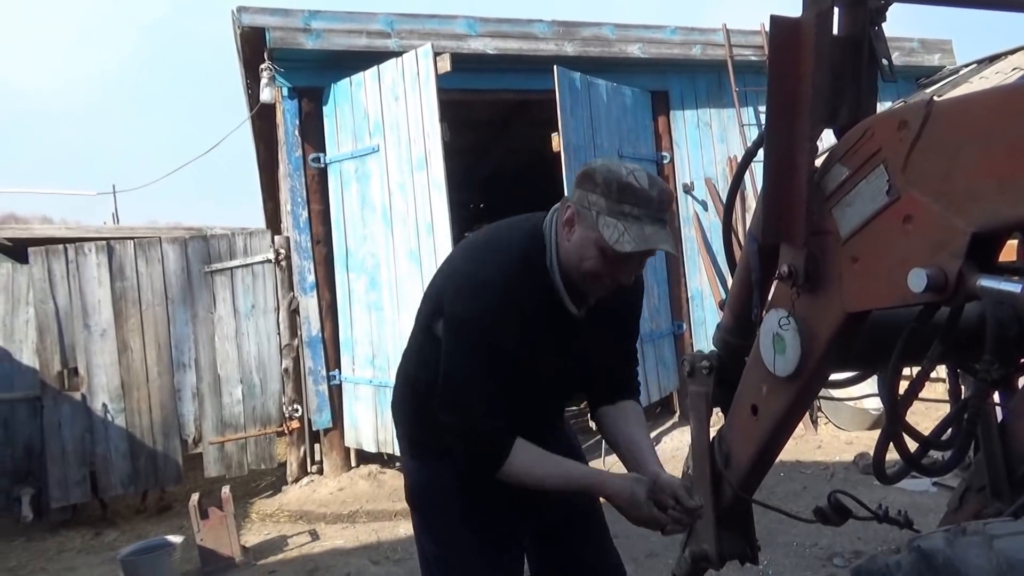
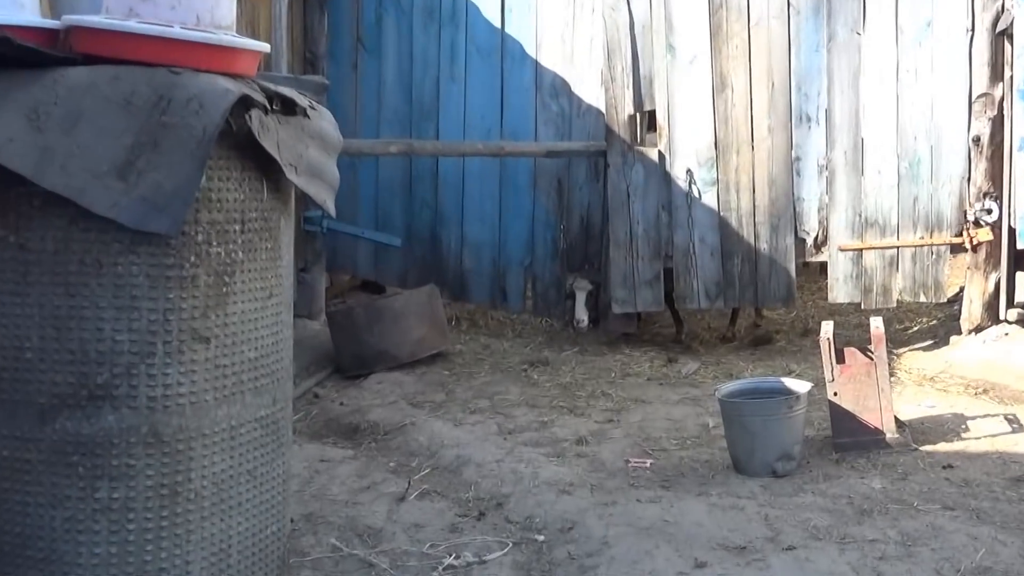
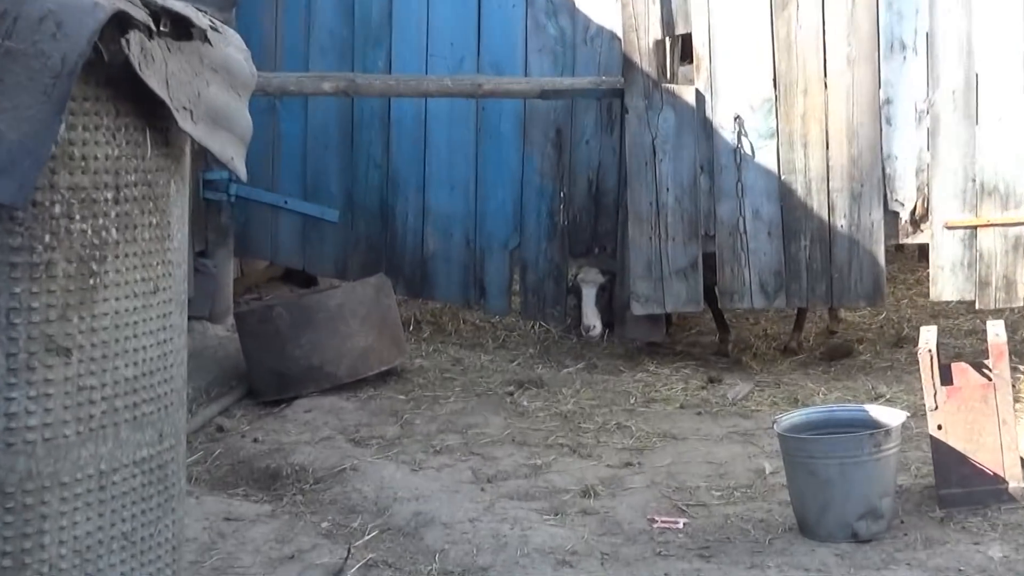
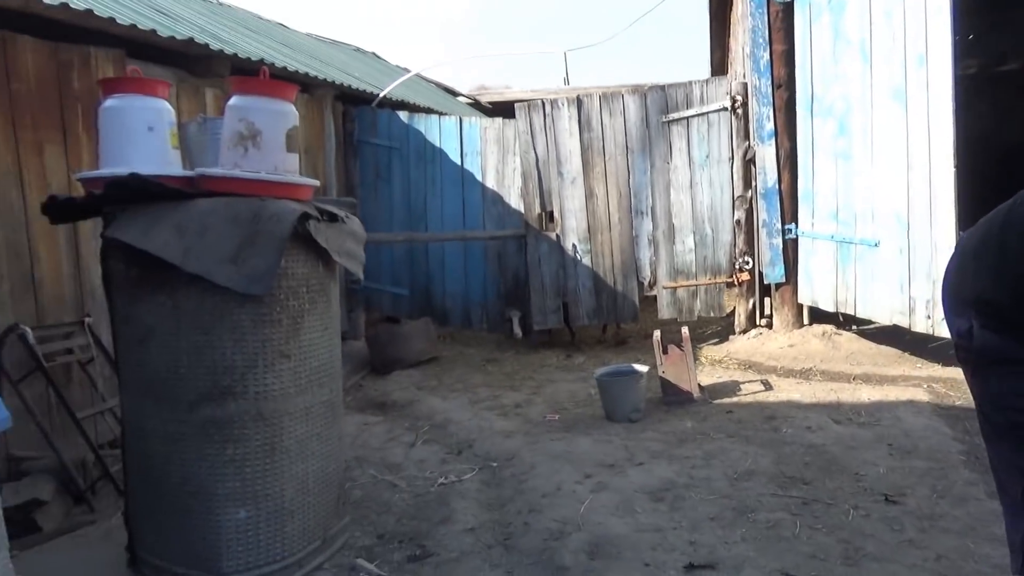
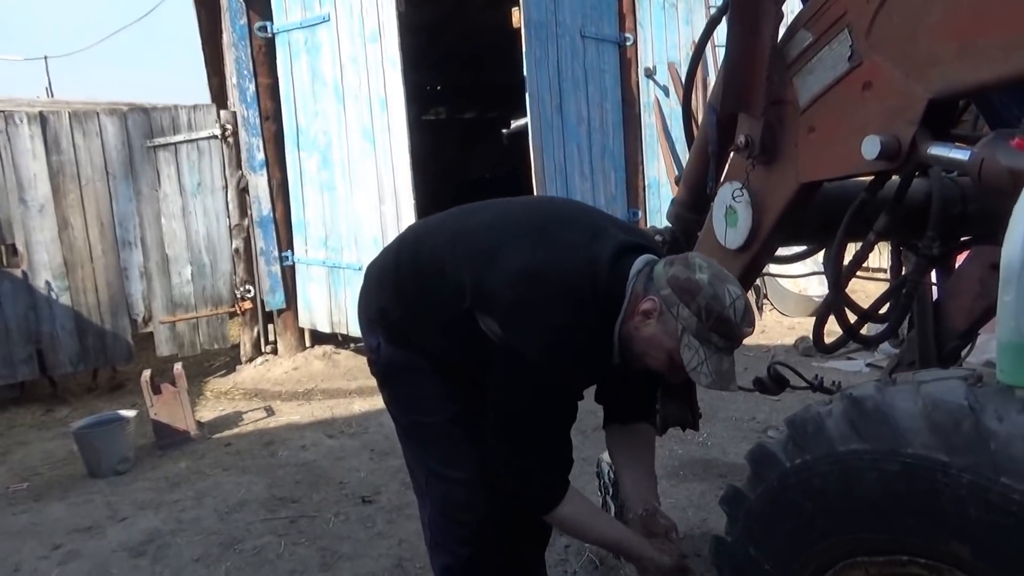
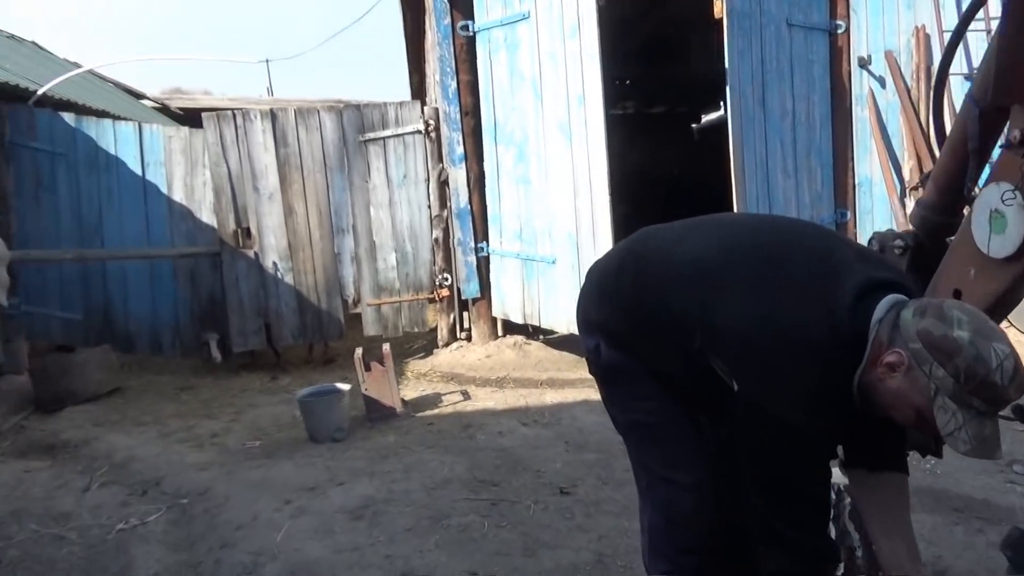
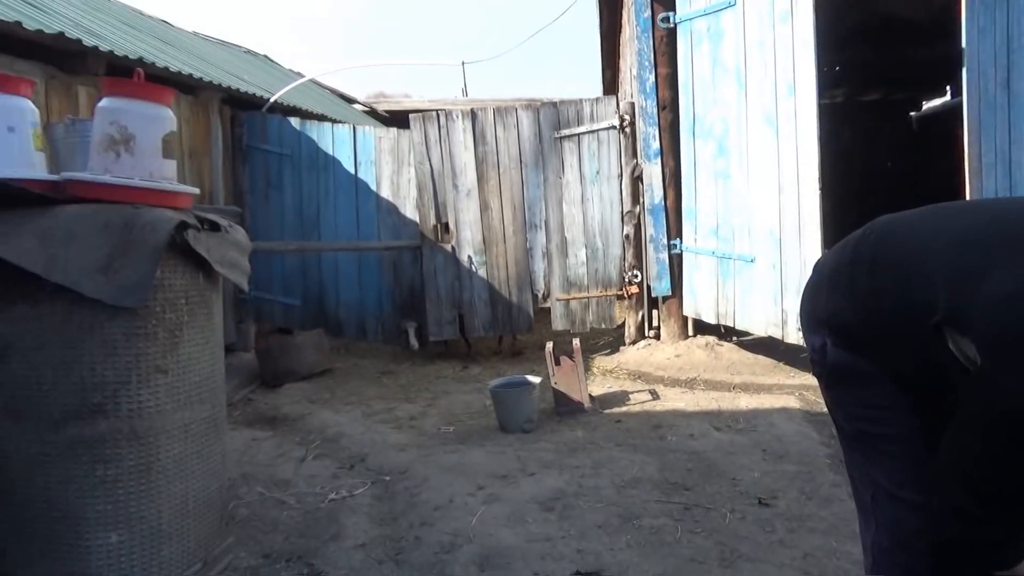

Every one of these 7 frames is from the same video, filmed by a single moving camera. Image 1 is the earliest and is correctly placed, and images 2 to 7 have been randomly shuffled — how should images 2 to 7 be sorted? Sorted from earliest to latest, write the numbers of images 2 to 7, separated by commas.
5, 6, 7, 4, 2, 3
